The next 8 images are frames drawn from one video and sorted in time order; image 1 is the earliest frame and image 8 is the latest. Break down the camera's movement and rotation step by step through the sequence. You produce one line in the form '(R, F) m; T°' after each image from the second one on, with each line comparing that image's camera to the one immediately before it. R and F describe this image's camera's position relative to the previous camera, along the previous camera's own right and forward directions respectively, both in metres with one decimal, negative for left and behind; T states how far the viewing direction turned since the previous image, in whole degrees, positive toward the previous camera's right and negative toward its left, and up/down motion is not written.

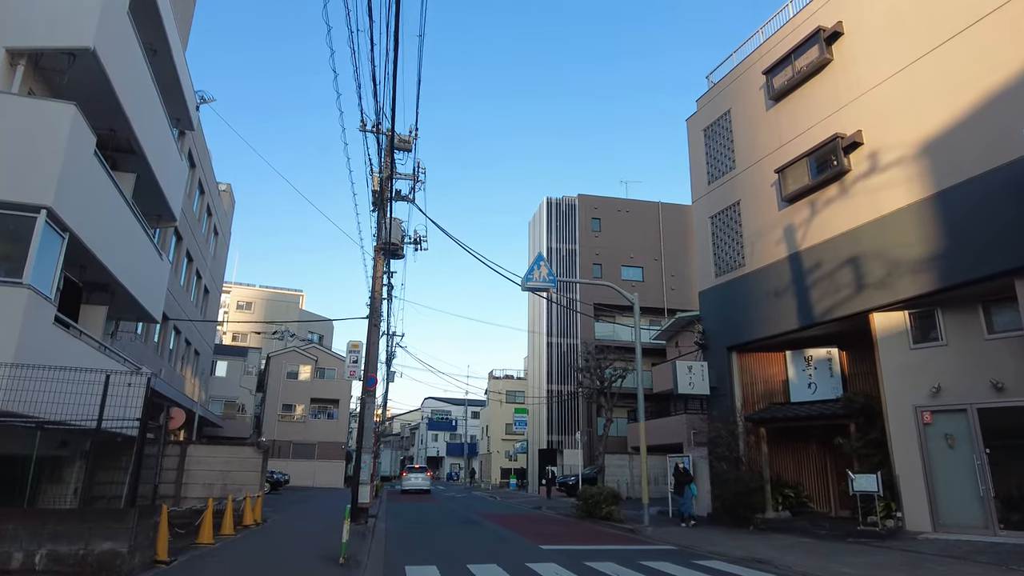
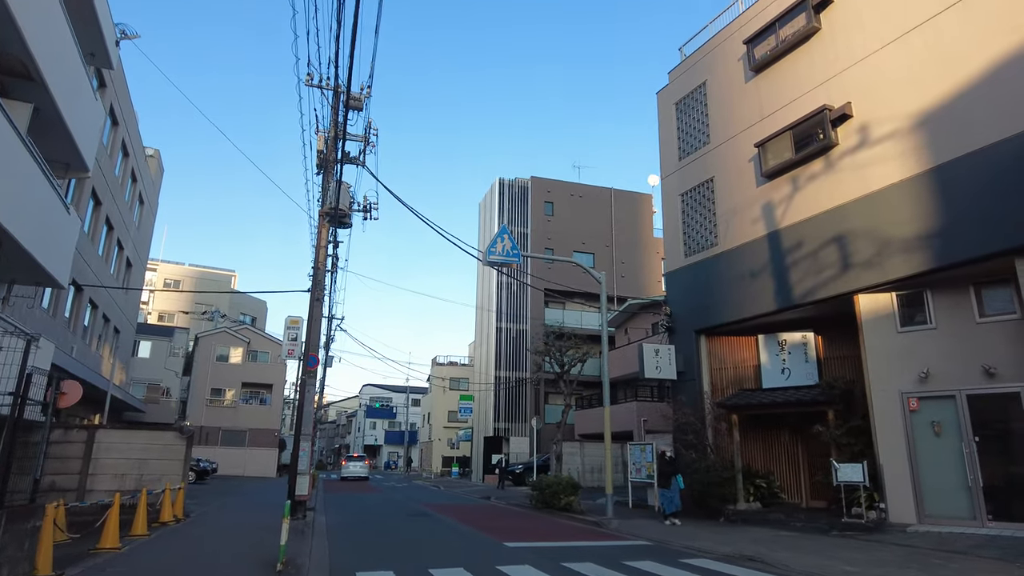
(-0.4, +1.3) m; +5°
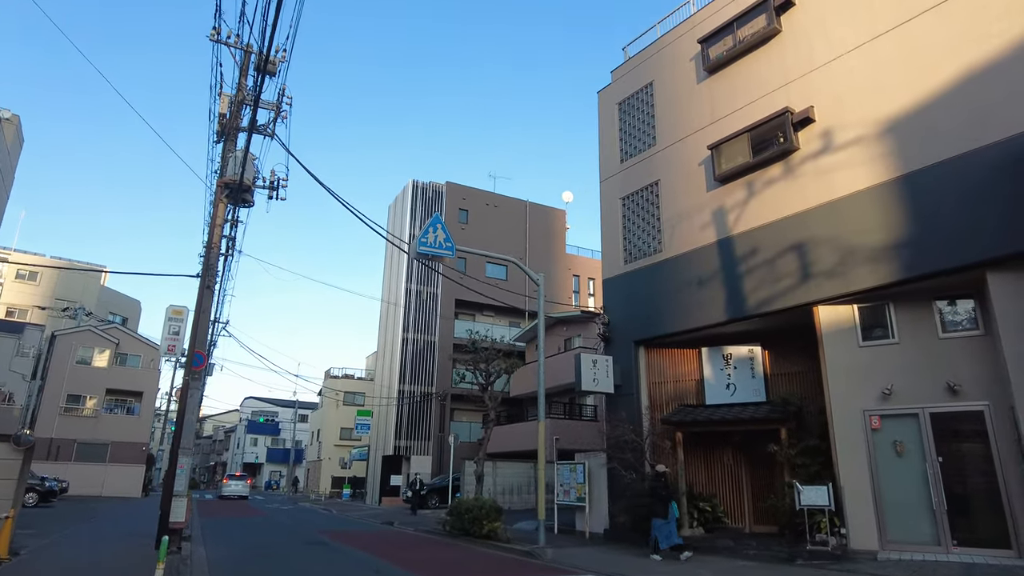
(-0.7, +1.6) m; +9°
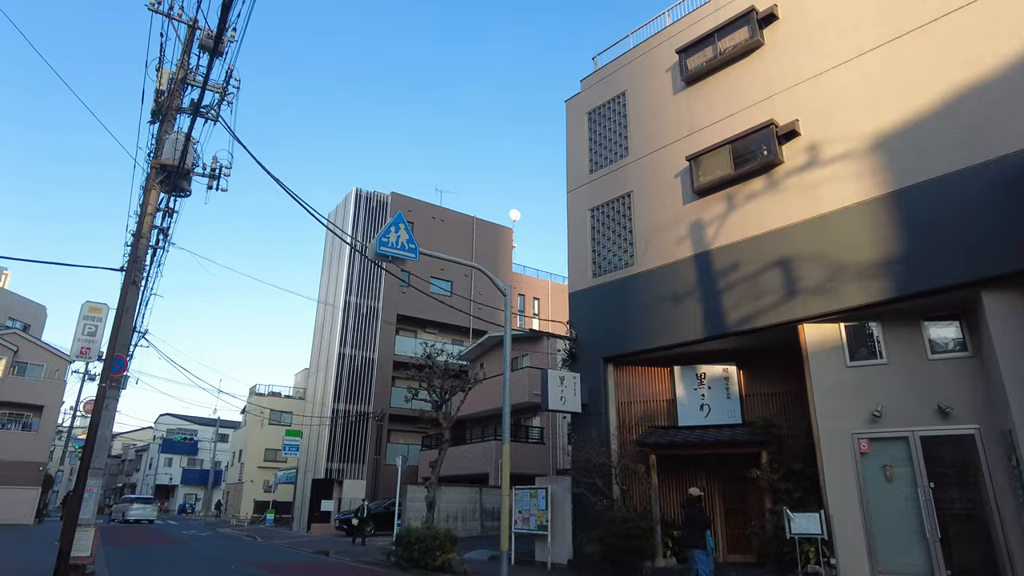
(-0.7, +1.0) m; +6°
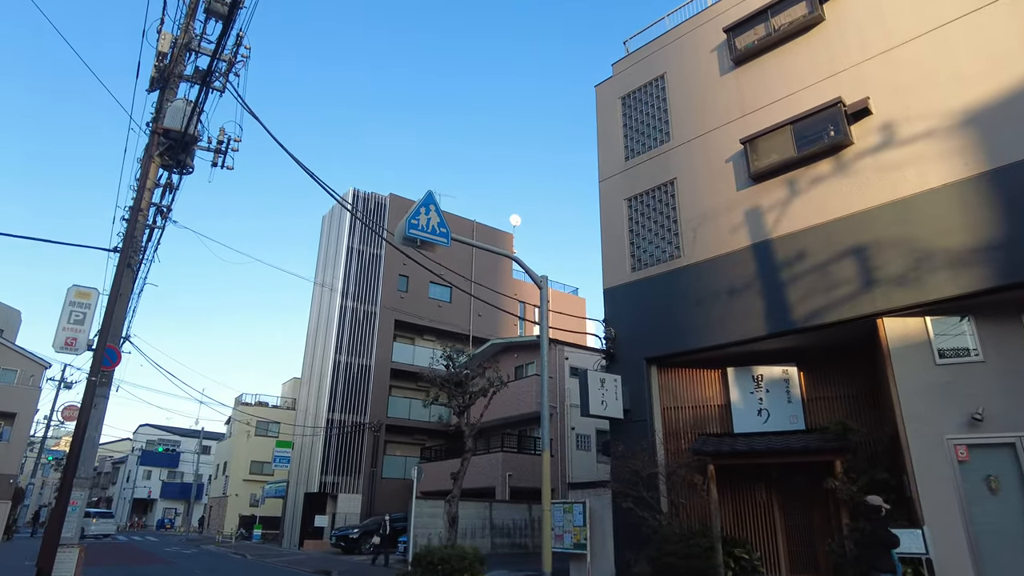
(-1.0, +1.3) m; +1°
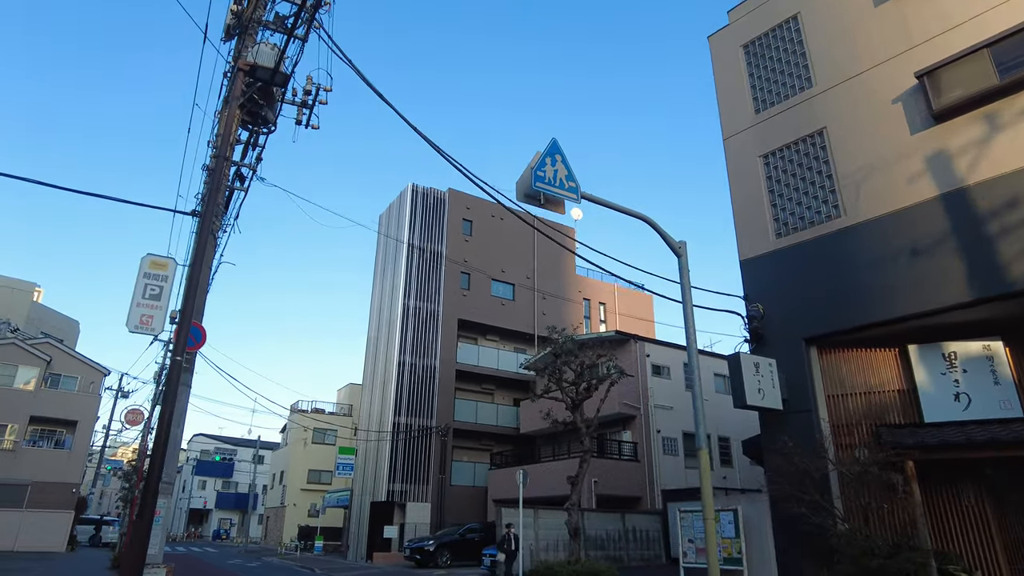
(-1.5, +1.8) m; -3°
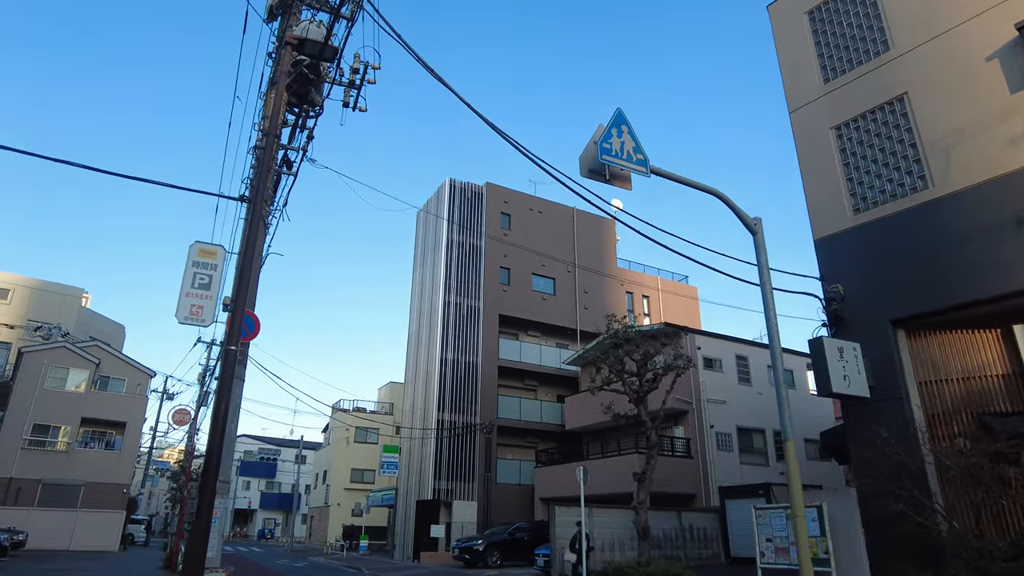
(-0.4, +0.6) m; -3°
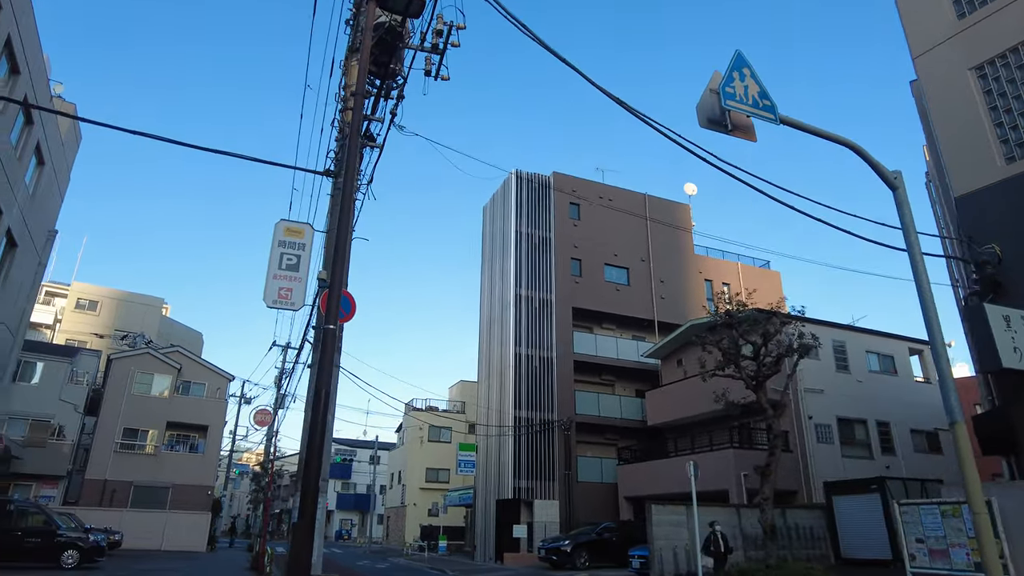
(-0.6, +0.9) m; -5°
